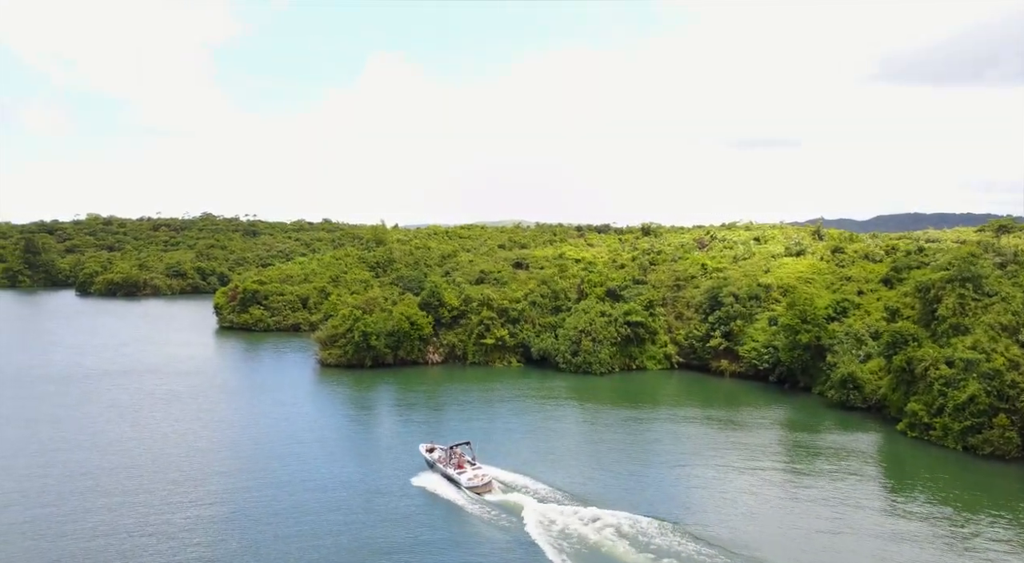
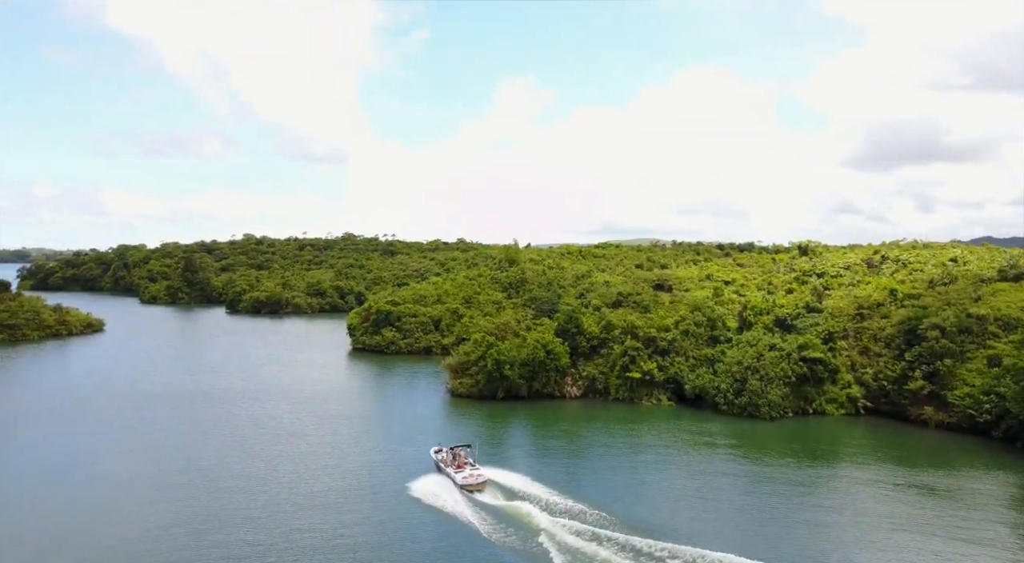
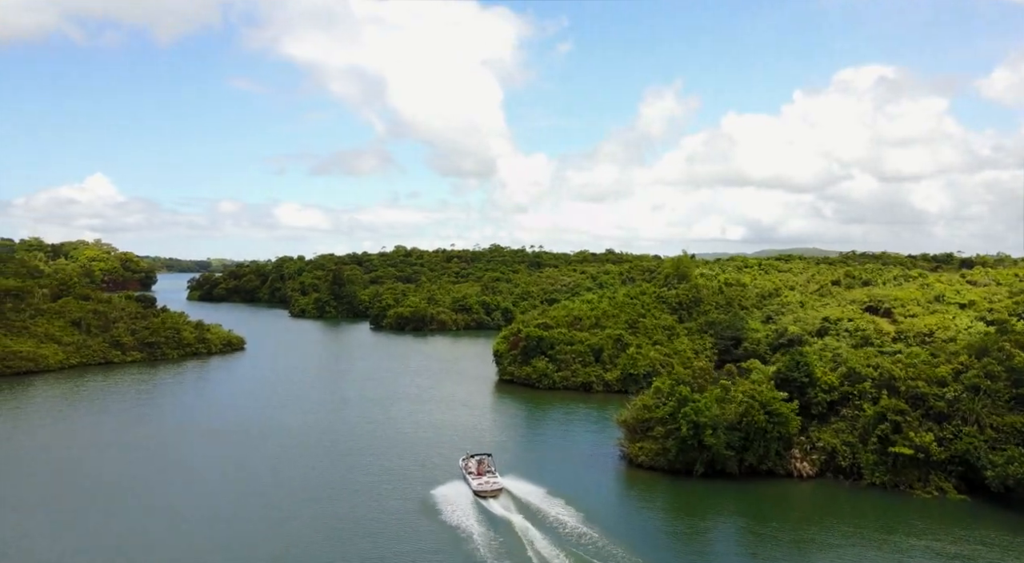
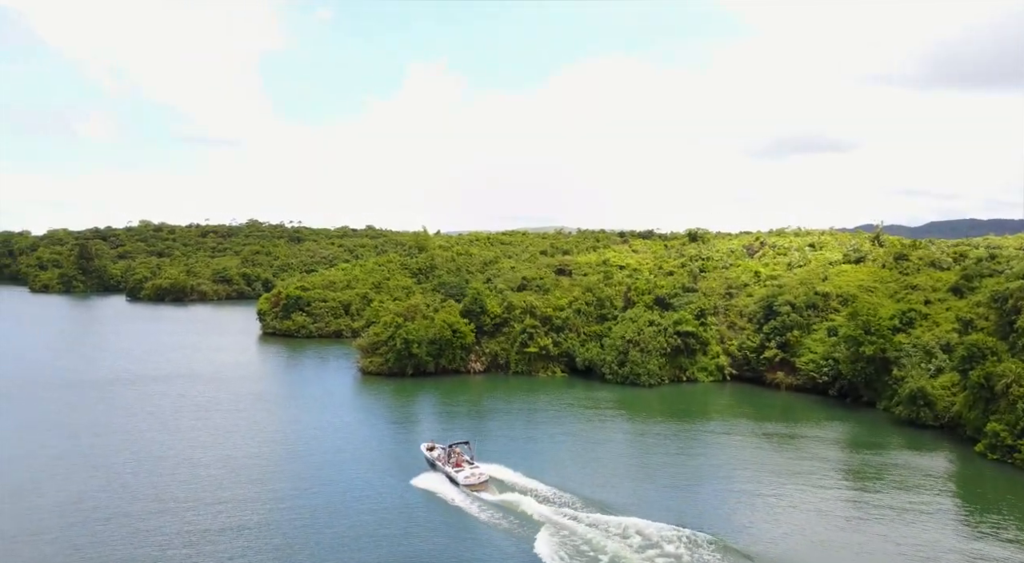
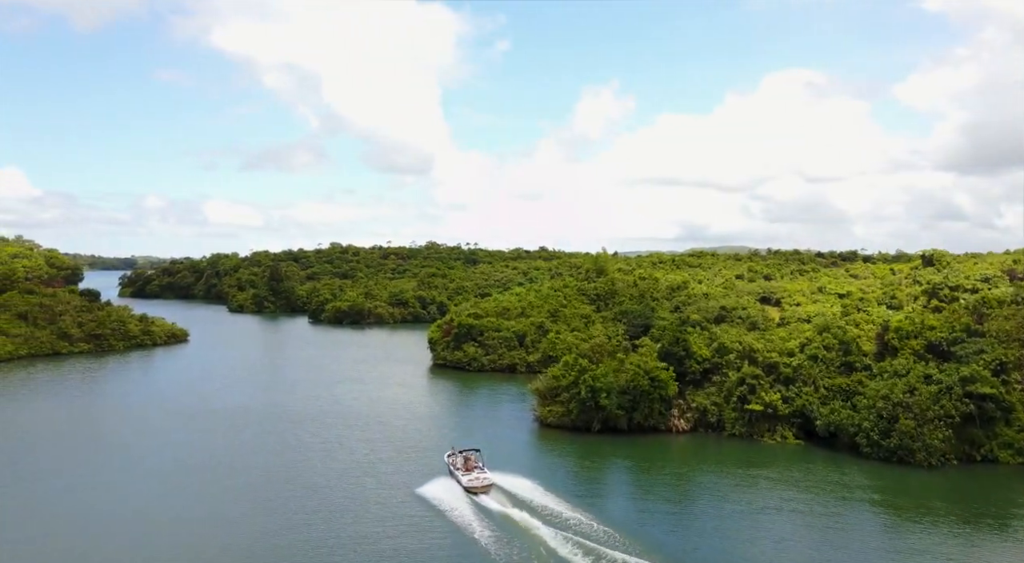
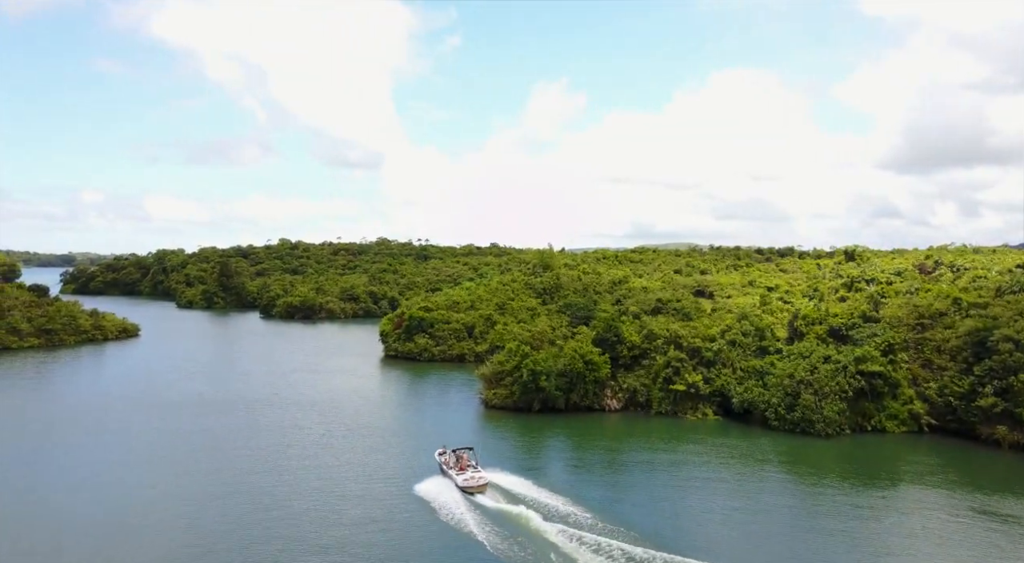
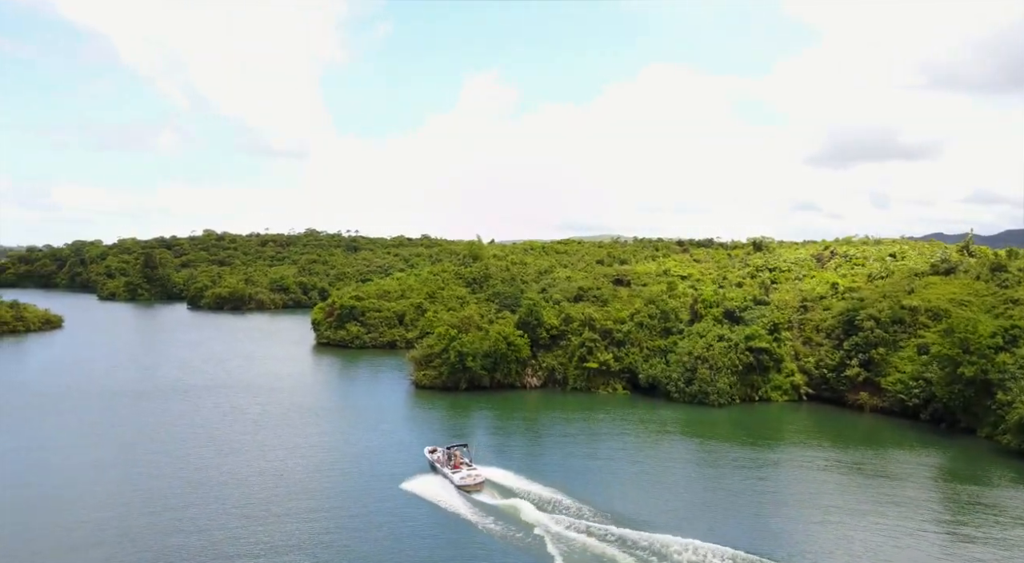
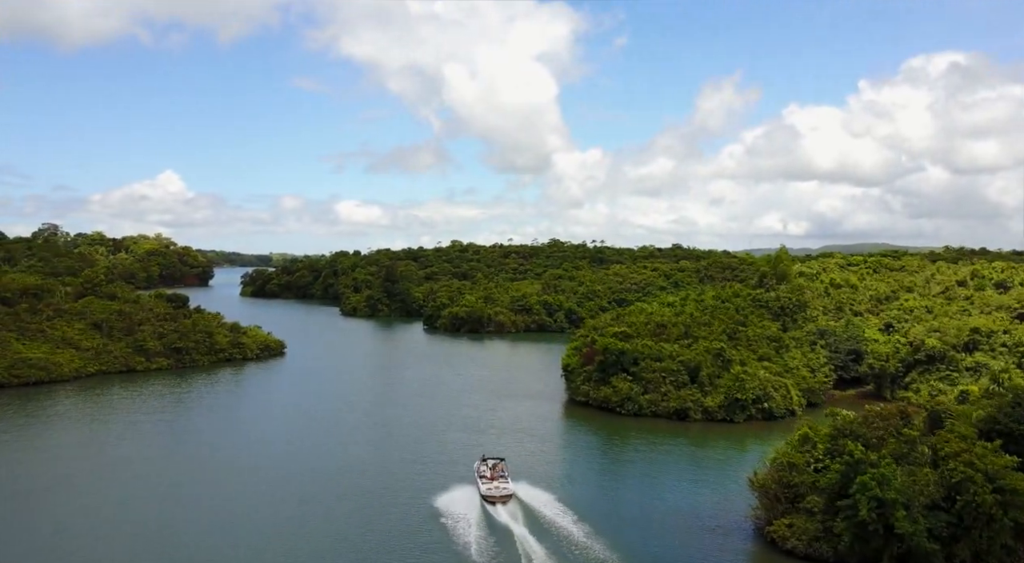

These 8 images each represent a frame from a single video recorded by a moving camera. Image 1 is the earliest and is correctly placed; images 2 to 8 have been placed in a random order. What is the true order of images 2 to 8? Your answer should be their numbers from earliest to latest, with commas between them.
4, 7, 2, 6, 5, 3, 8
